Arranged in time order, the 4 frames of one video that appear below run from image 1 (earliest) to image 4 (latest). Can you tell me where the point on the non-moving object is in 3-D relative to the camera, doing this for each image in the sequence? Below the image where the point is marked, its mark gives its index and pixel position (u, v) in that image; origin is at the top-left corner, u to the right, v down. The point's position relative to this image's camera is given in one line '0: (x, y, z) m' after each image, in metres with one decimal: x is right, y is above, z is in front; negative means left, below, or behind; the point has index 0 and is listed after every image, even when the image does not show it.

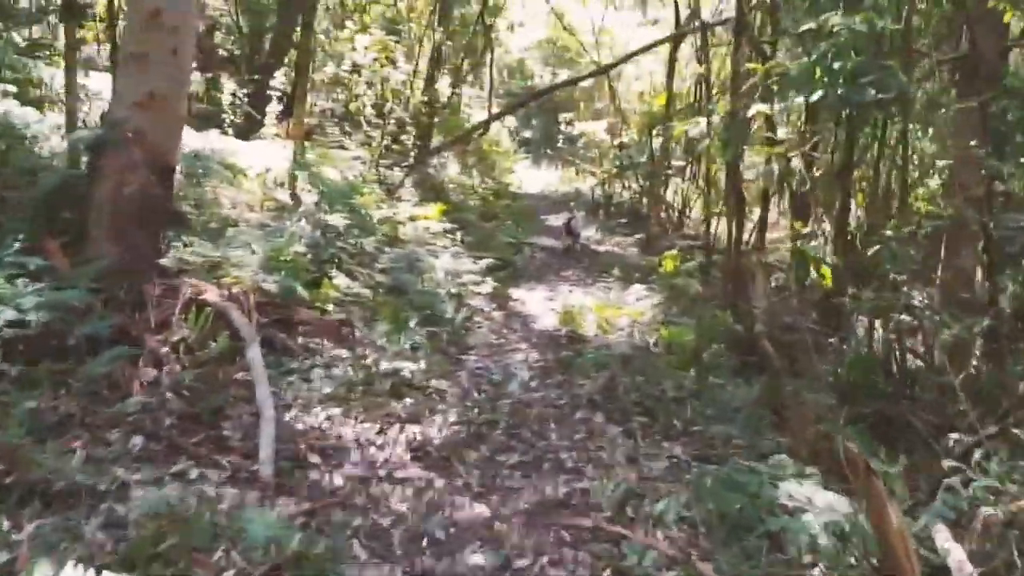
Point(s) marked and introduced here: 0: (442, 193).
0: (-0.7, +1.0, +10.7) m
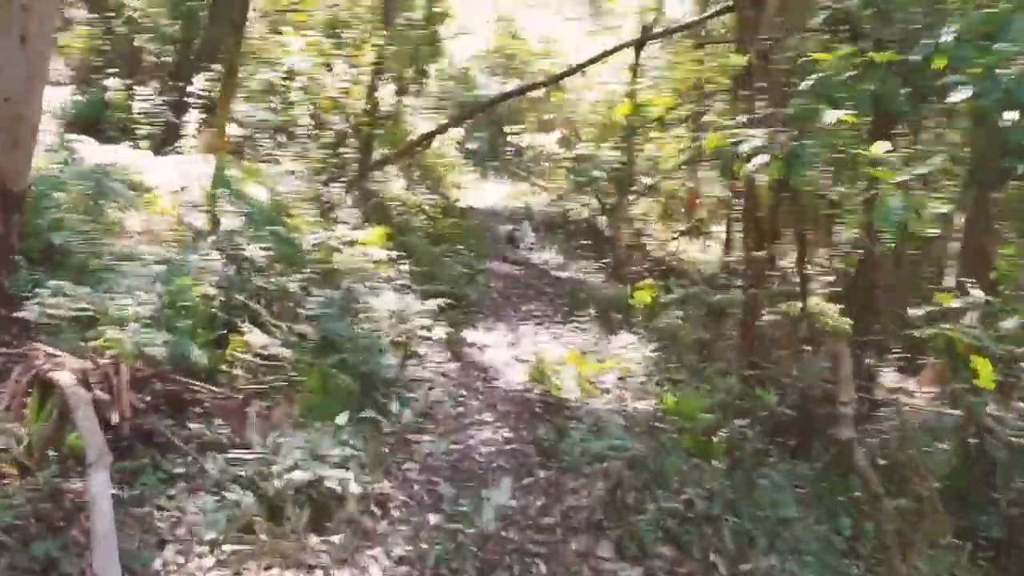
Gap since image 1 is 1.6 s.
0: (-1.2, +0.7, +9.4) m
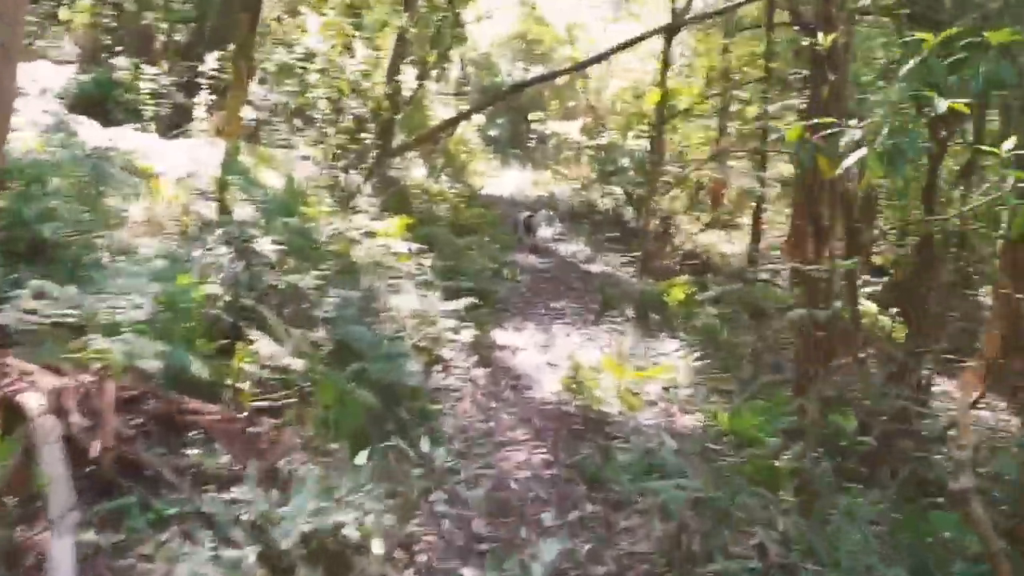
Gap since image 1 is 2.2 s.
0: (-0.9, +0.8, +8.9) m
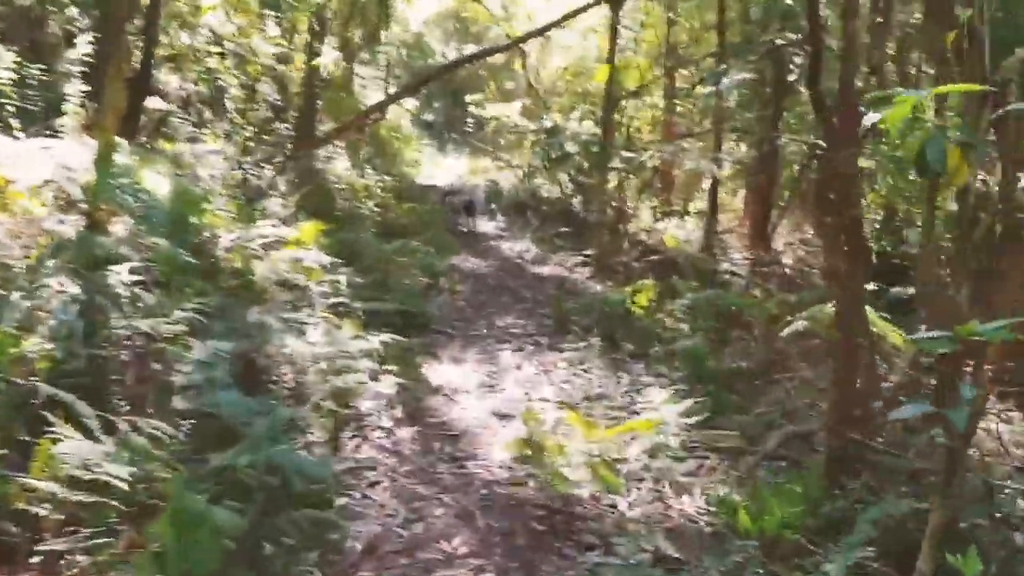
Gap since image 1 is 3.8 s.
0: (-1.4, +0.6, +7.5) m
